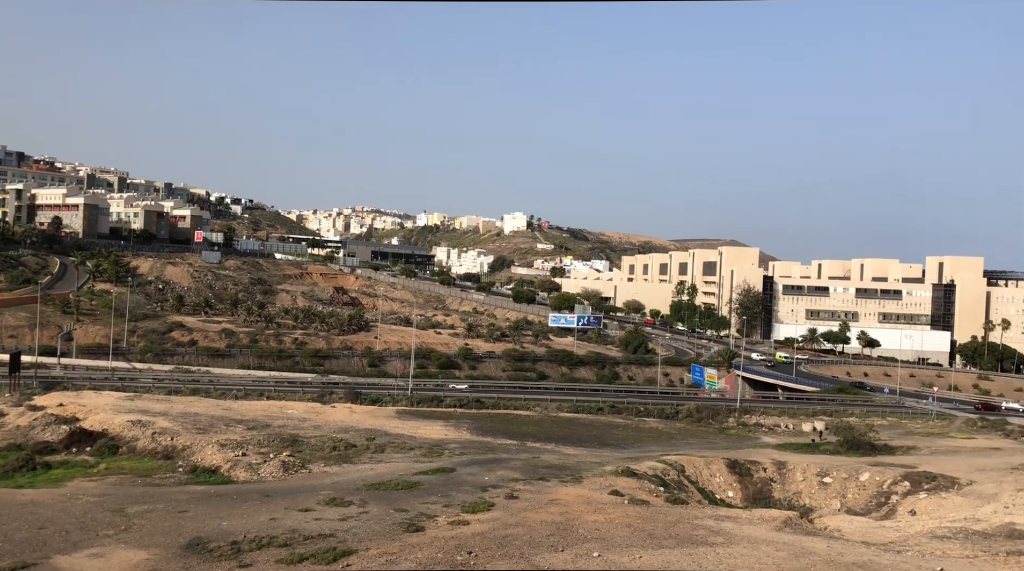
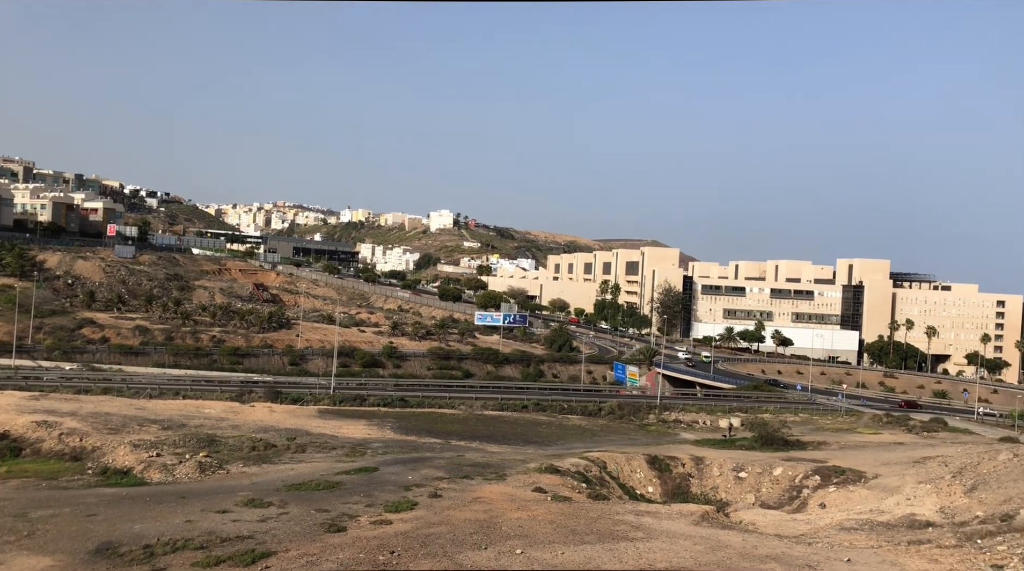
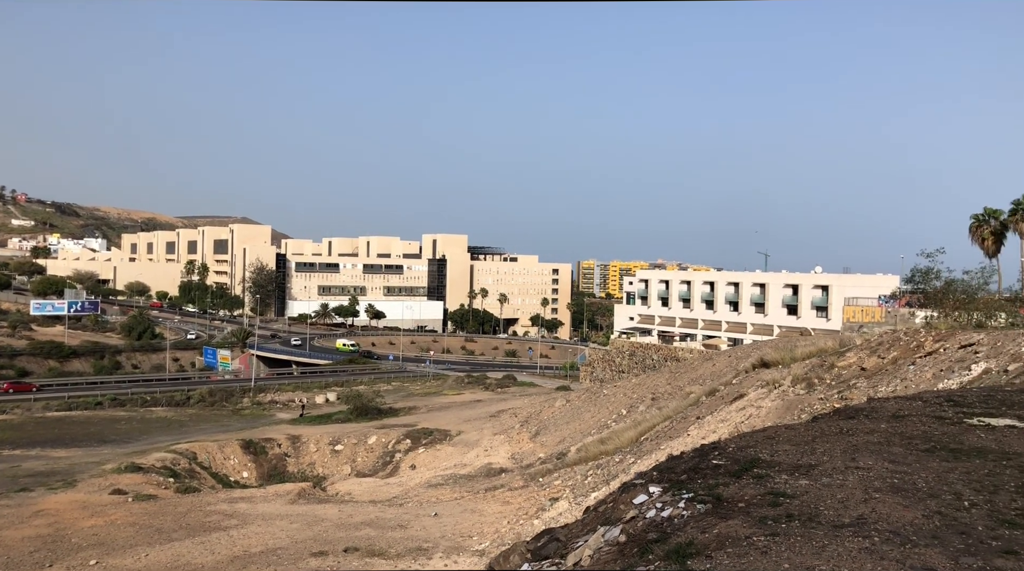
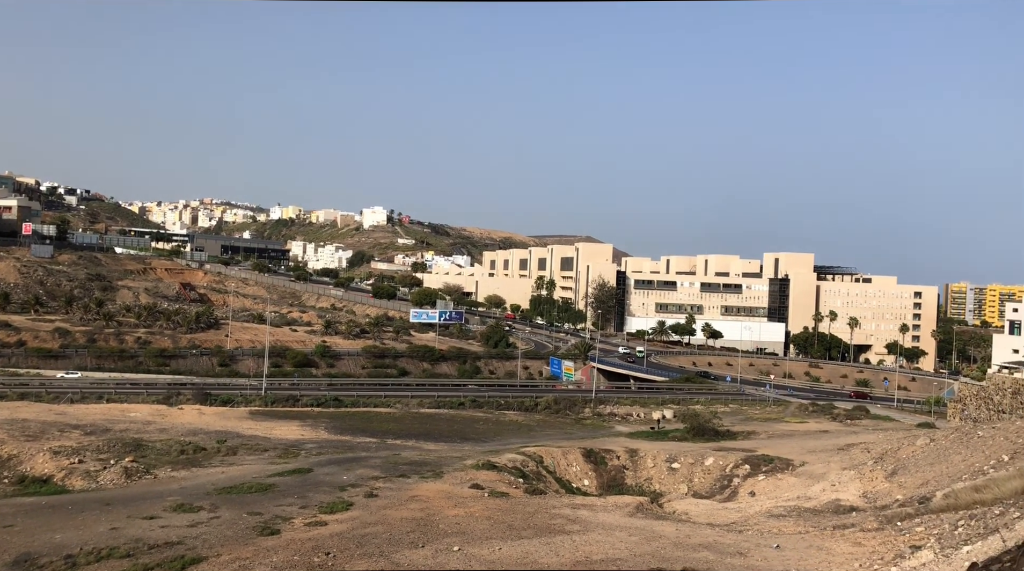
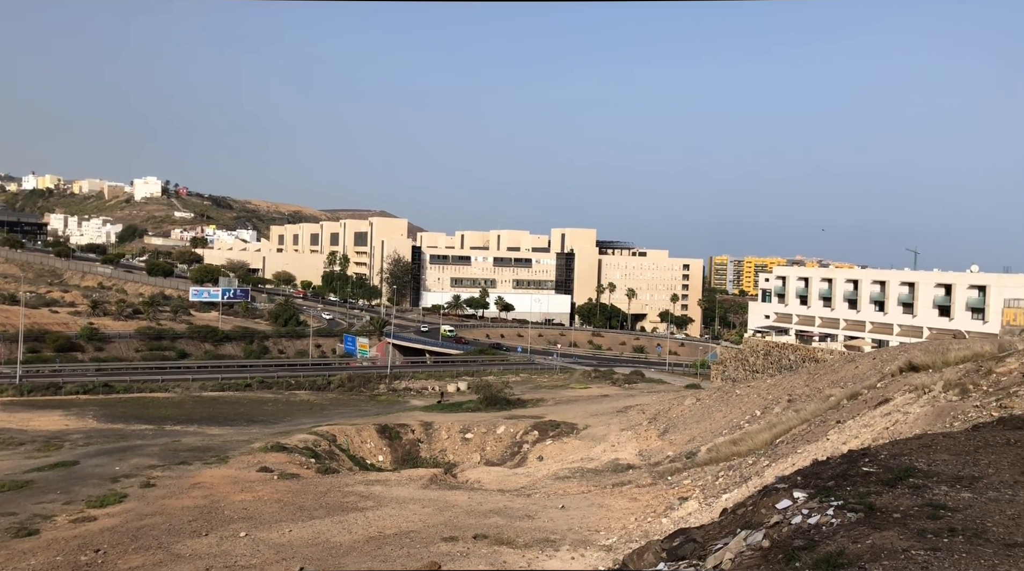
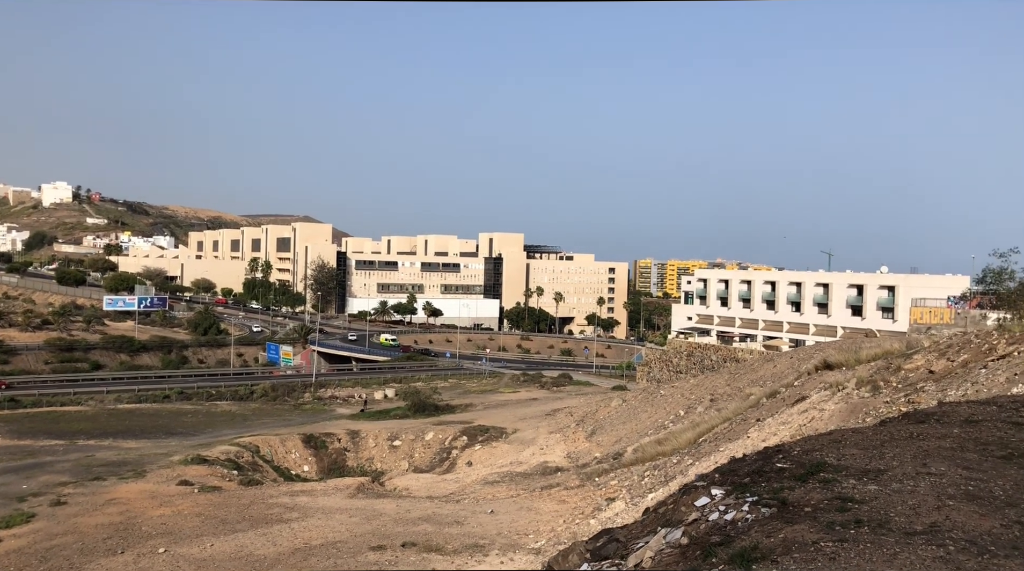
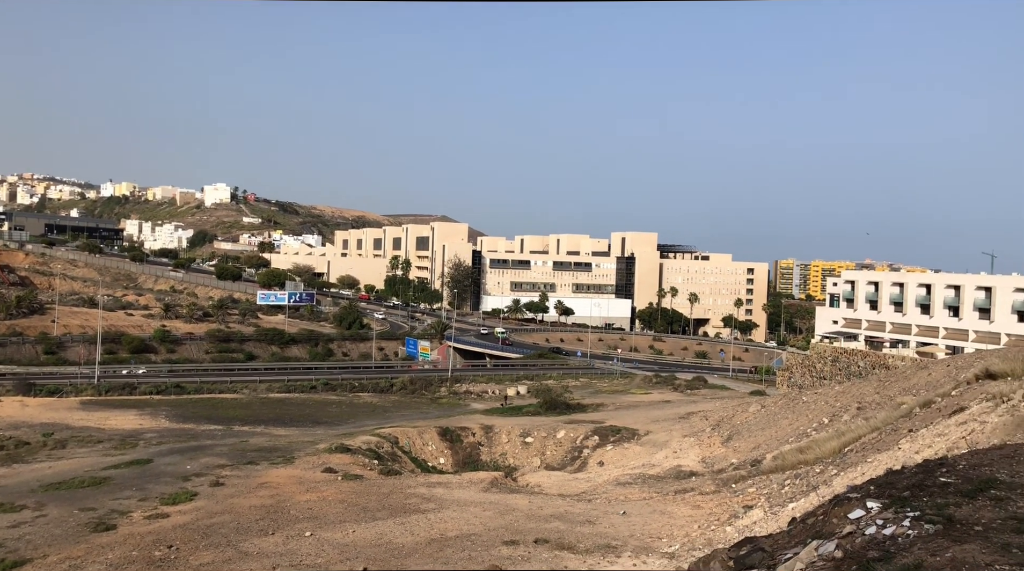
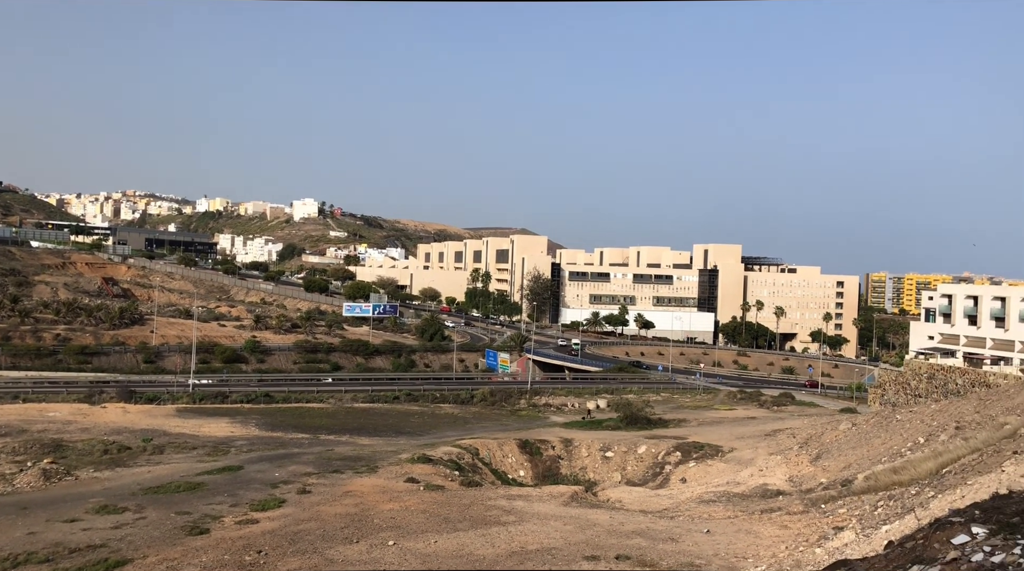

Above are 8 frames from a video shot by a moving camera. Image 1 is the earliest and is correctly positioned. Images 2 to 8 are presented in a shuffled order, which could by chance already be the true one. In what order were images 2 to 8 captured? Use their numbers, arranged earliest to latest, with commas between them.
2, 4, 8, 7, 5, 6, 3
